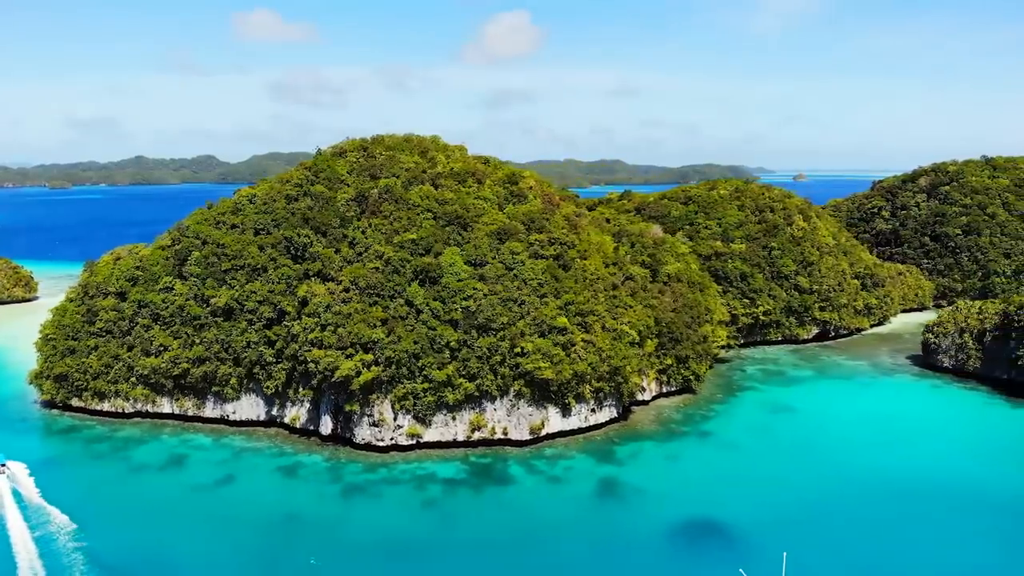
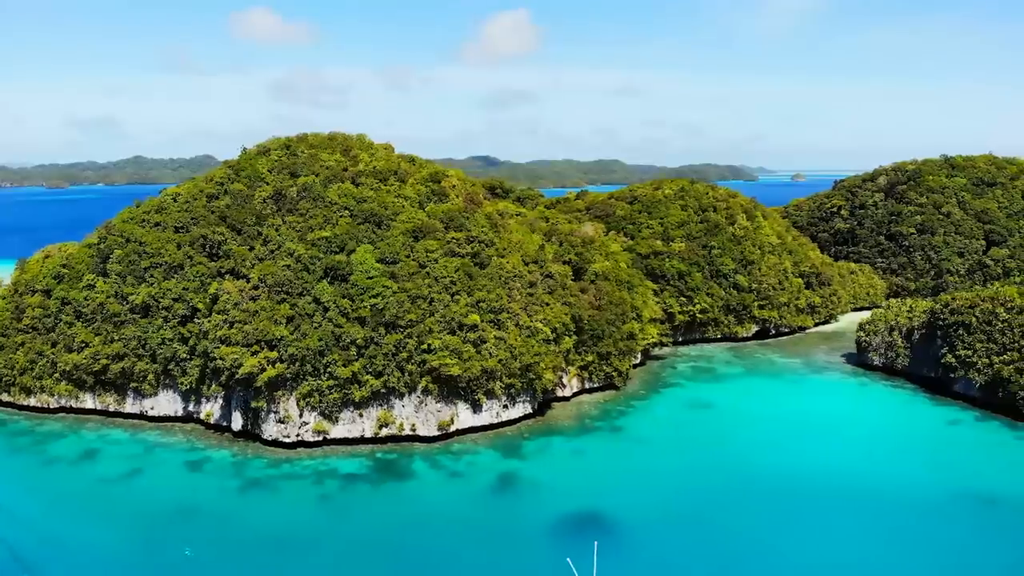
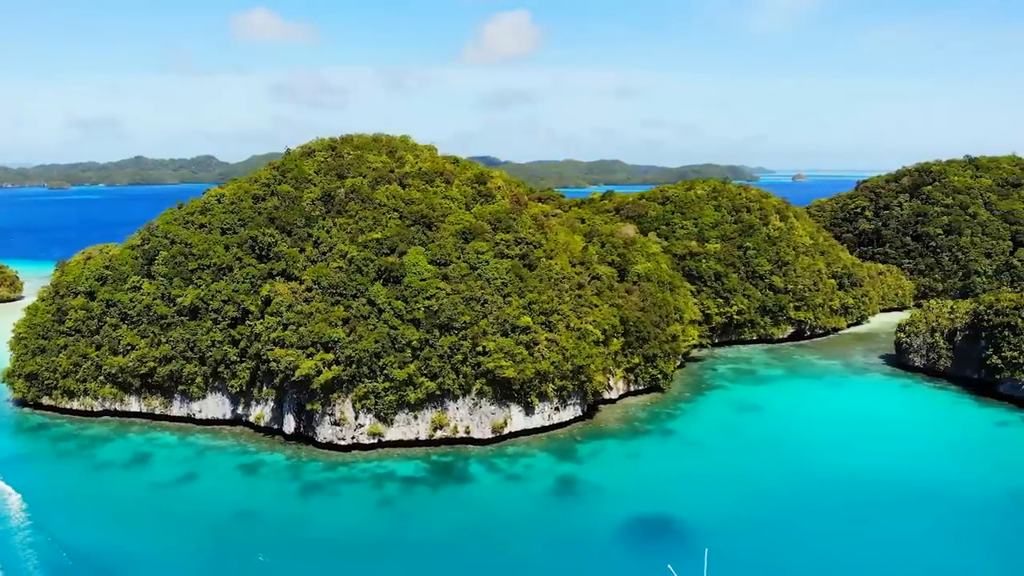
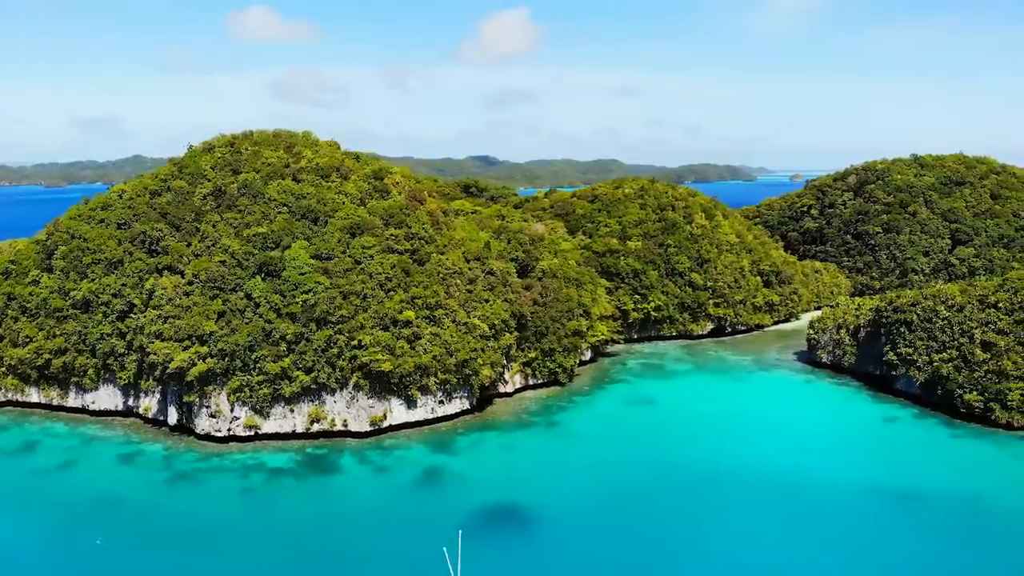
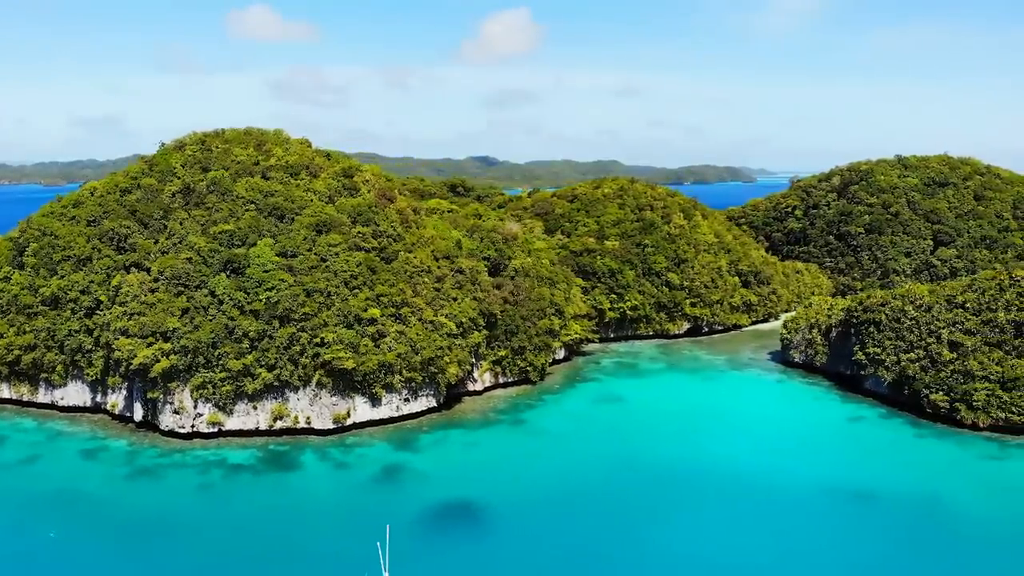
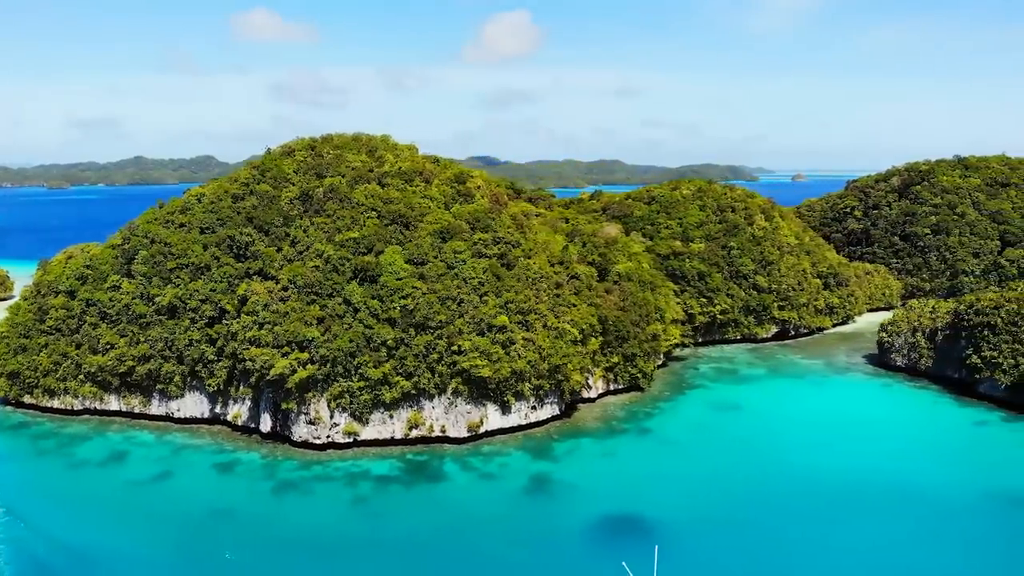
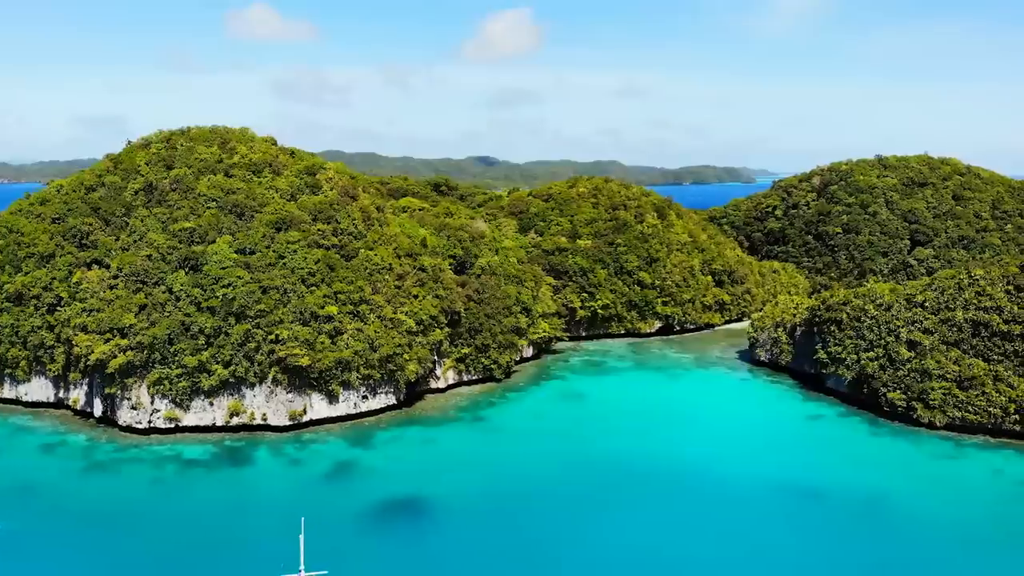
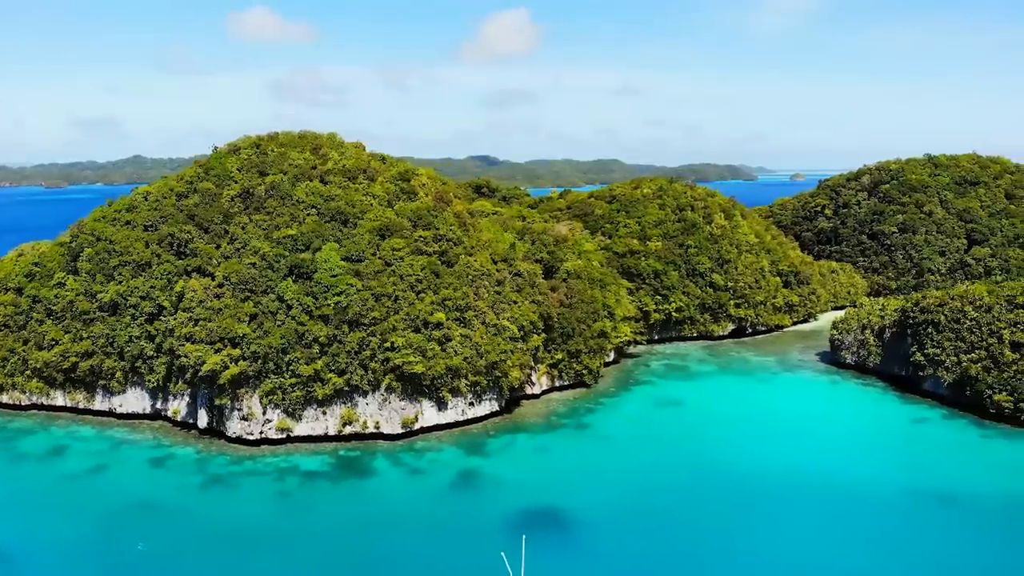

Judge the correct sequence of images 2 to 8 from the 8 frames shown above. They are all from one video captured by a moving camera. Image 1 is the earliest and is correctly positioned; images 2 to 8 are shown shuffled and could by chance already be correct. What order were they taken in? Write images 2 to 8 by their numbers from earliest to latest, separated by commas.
3, 6, 2, 8, 4, 5, 7
